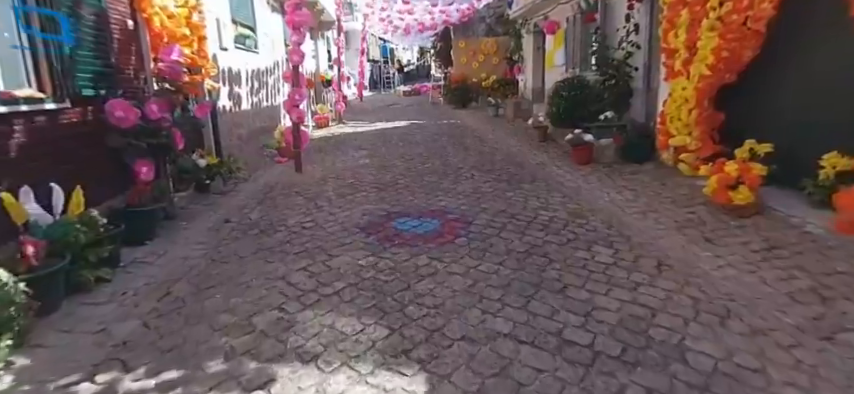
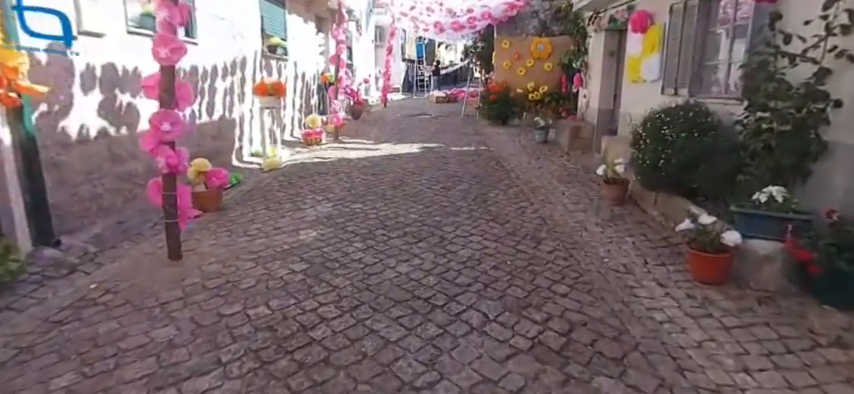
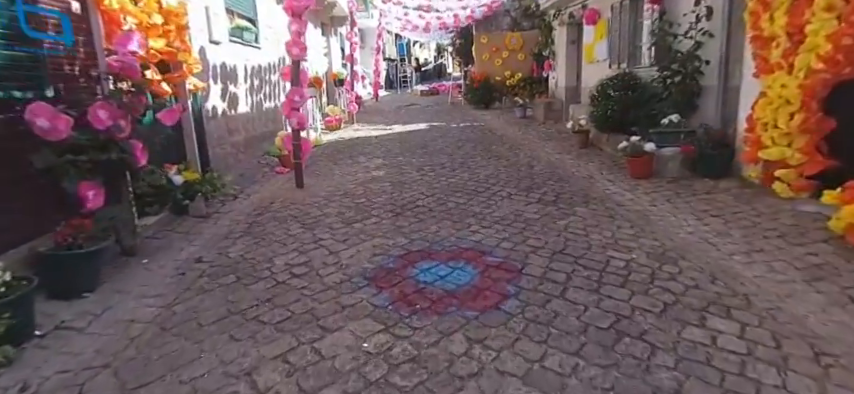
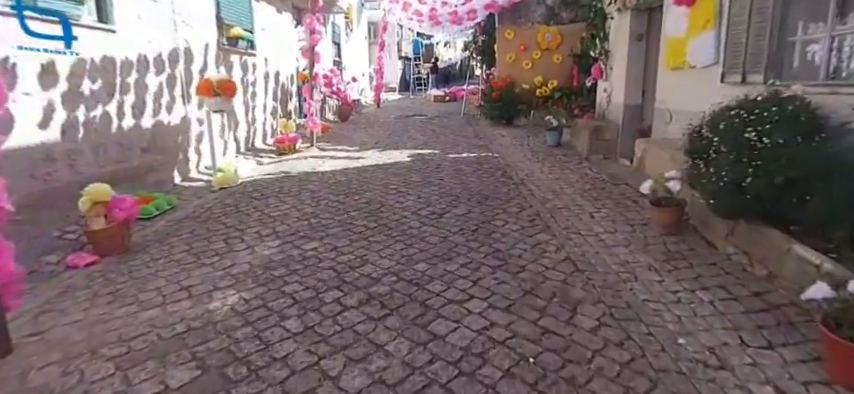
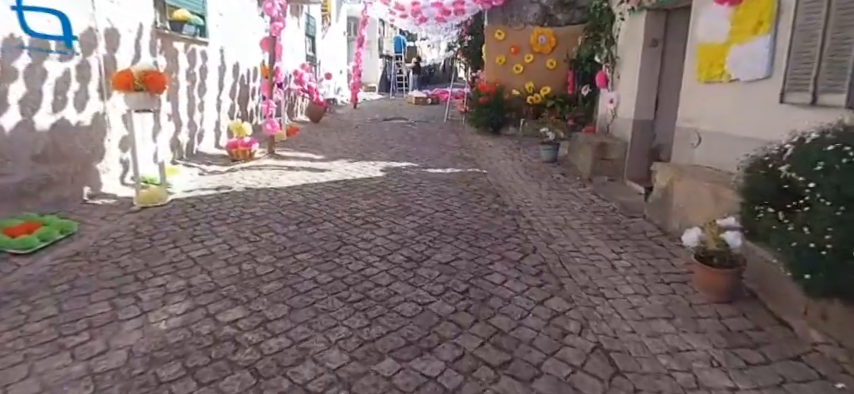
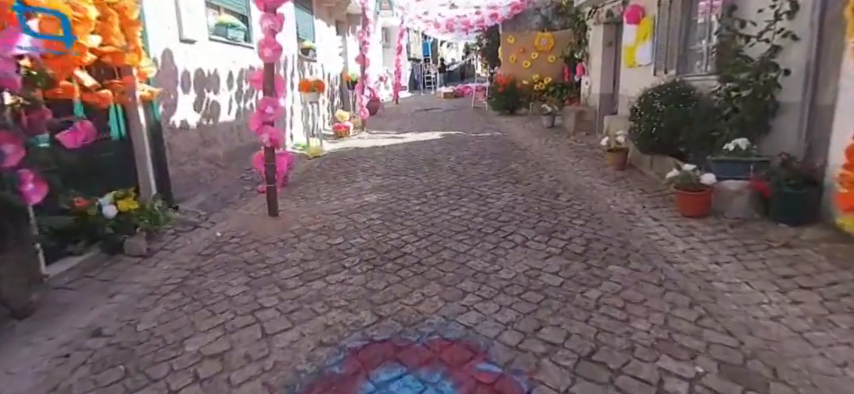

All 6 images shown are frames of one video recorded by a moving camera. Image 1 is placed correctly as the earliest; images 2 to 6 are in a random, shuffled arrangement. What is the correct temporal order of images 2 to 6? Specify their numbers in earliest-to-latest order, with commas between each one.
3, 6, 2, 4, 5
